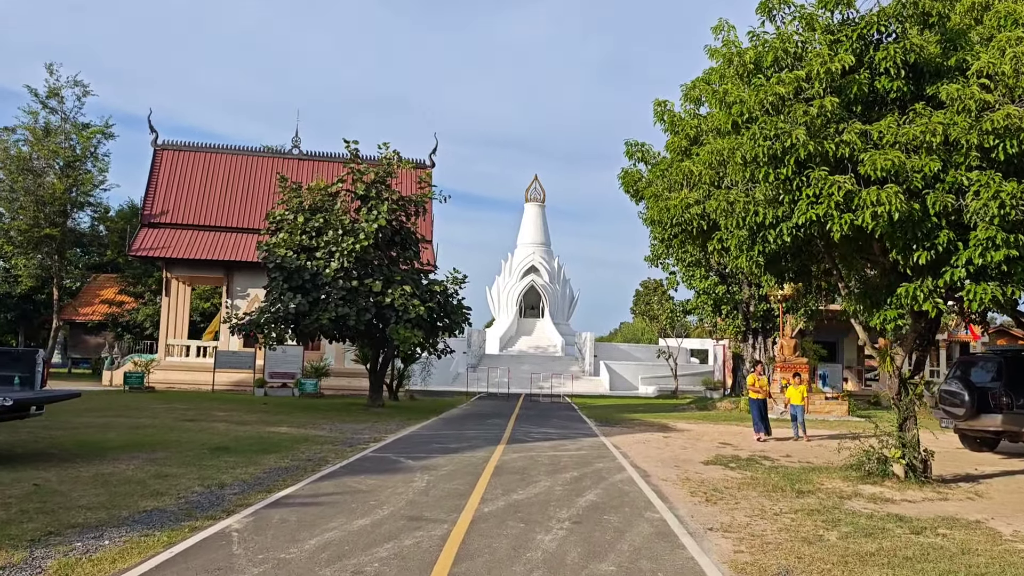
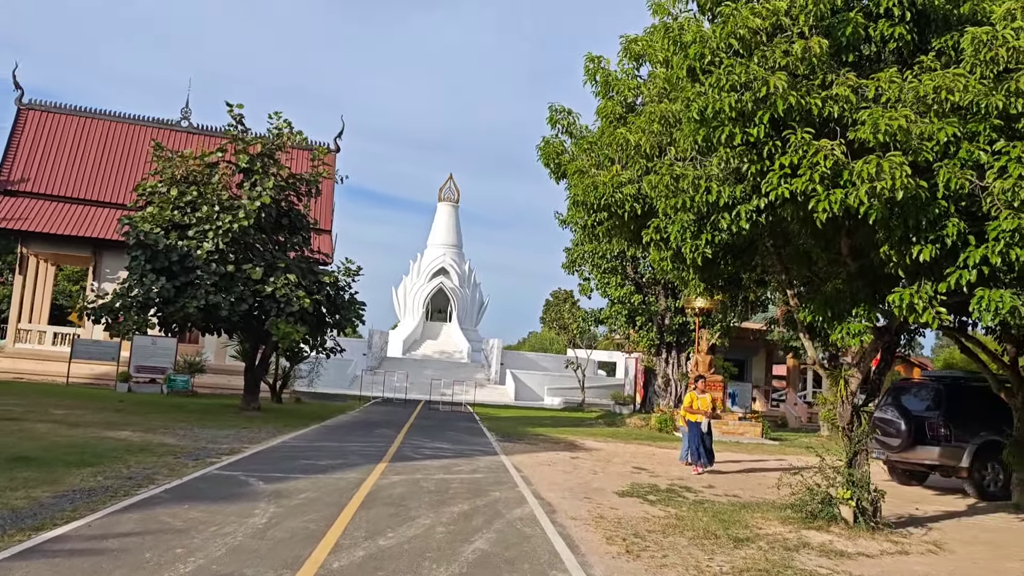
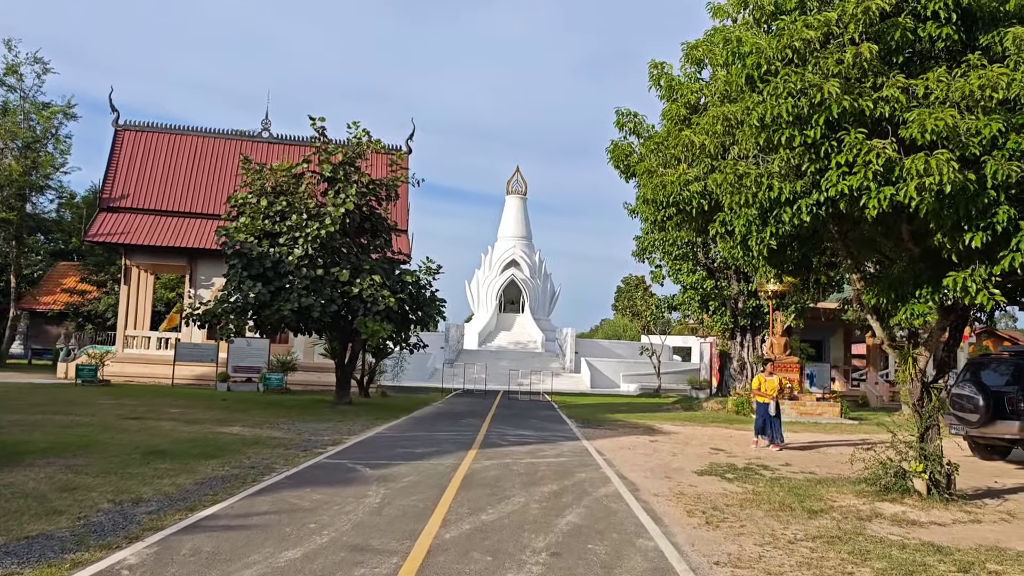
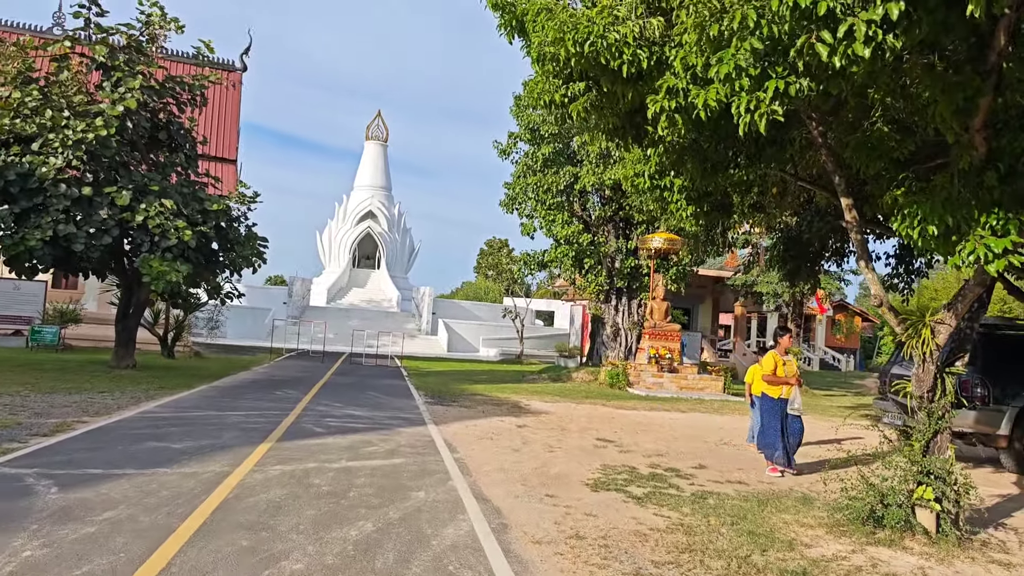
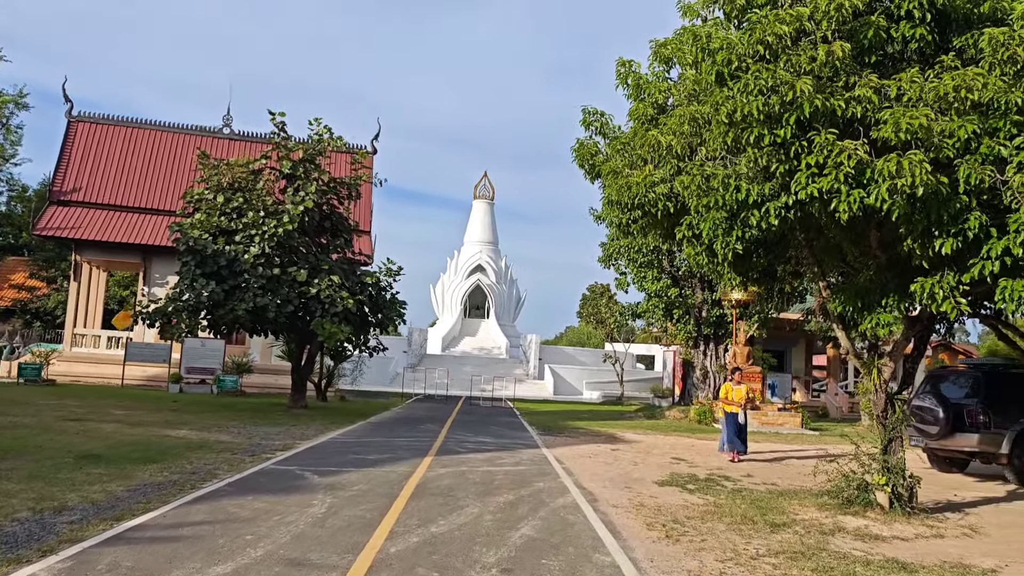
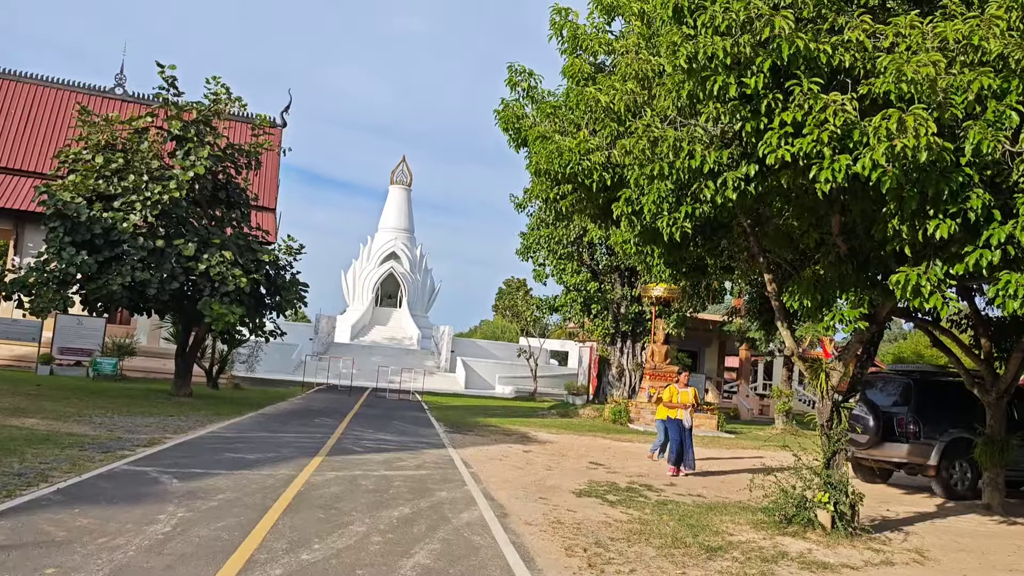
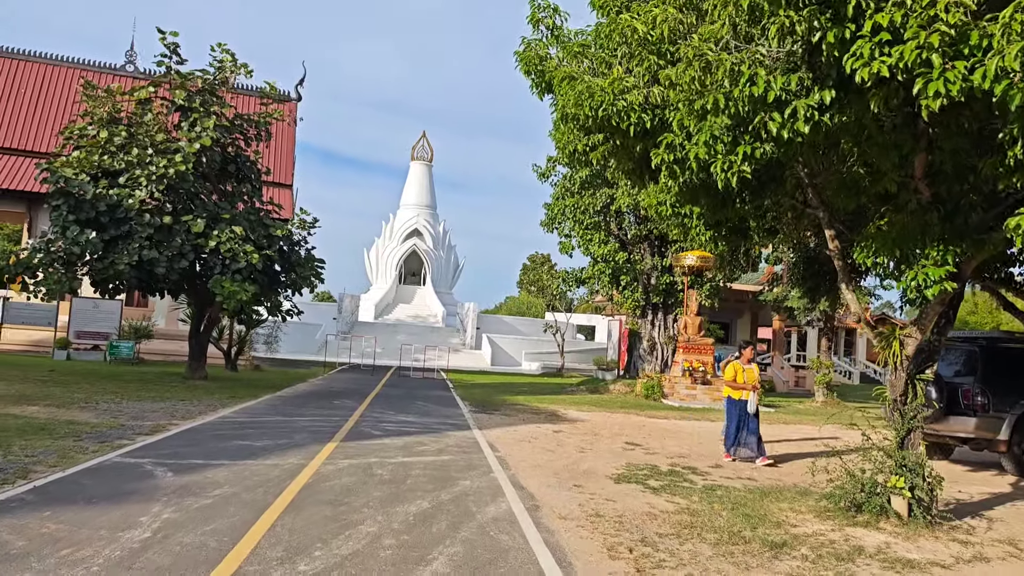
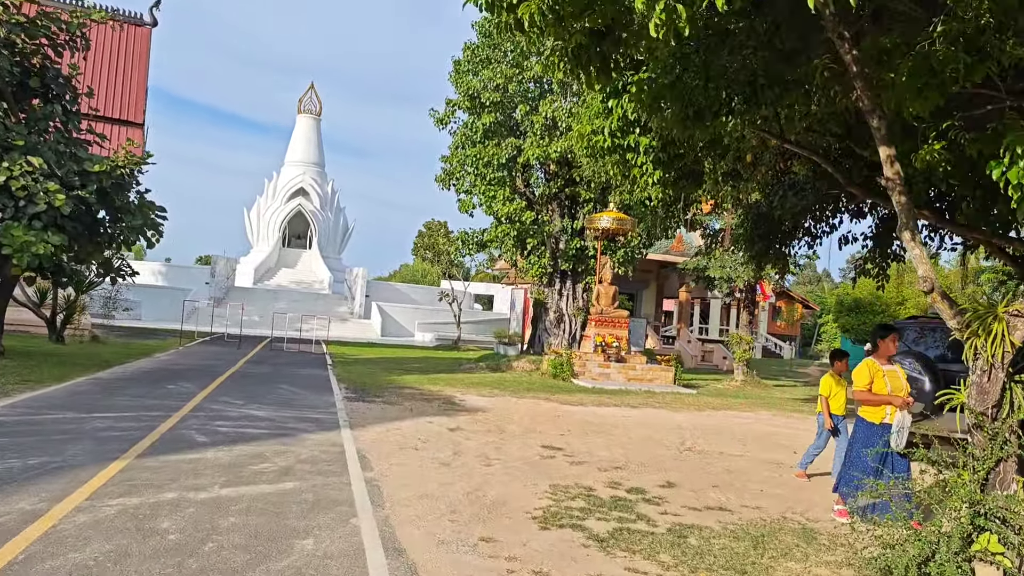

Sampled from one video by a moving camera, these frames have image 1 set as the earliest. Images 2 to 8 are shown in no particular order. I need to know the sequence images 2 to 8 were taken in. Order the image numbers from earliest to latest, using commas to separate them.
3, 5, 2, 6, 7, 4, 8
